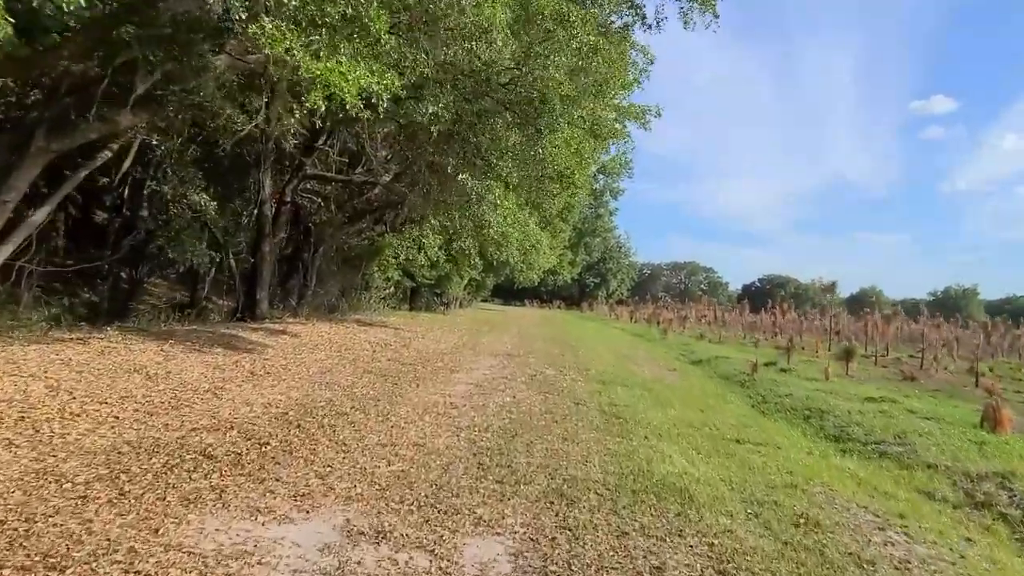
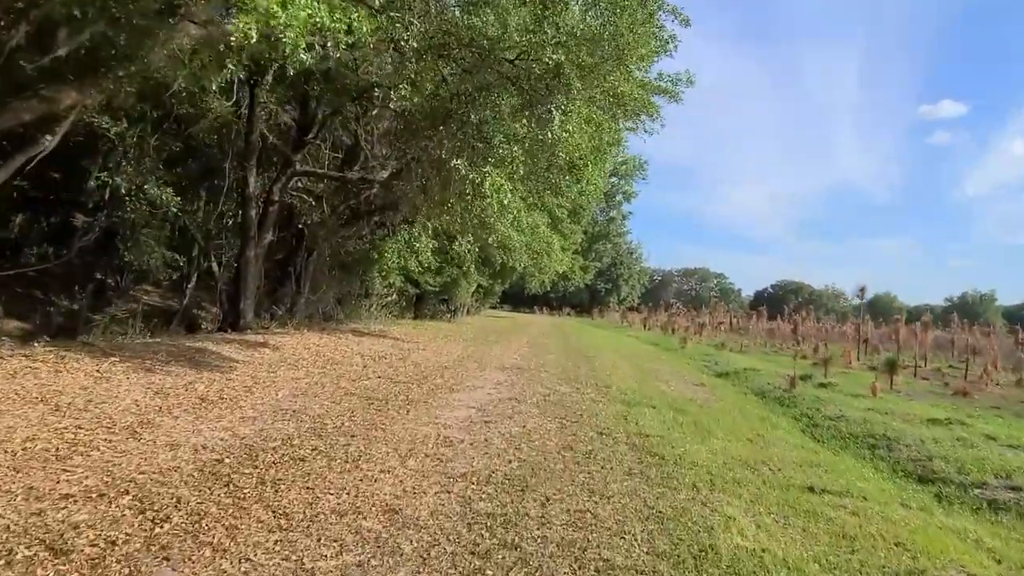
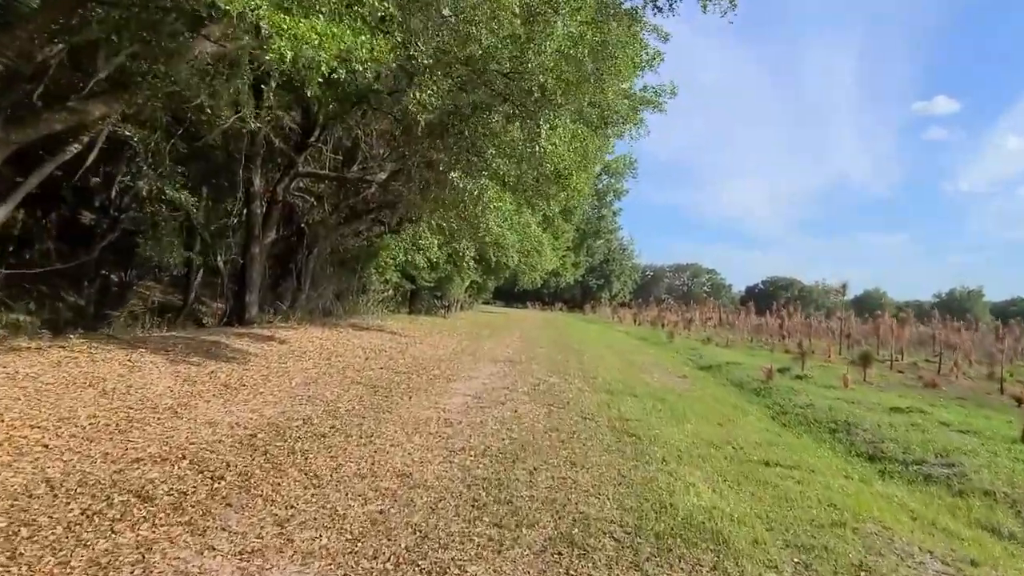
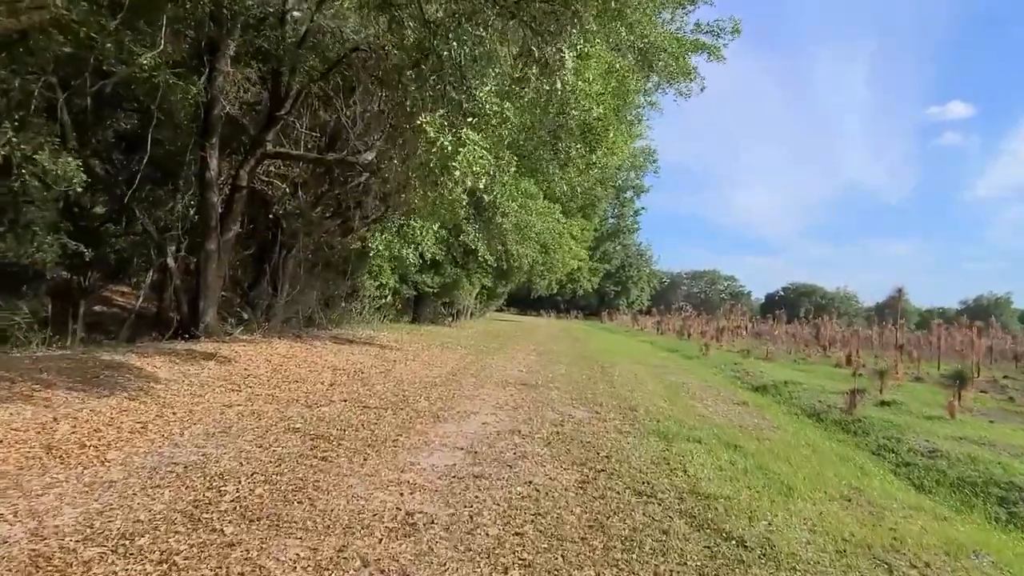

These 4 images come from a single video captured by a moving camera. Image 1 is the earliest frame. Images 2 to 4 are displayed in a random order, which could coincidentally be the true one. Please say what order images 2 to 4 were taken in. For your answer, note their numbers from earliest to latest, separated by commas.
3, 2, 4
